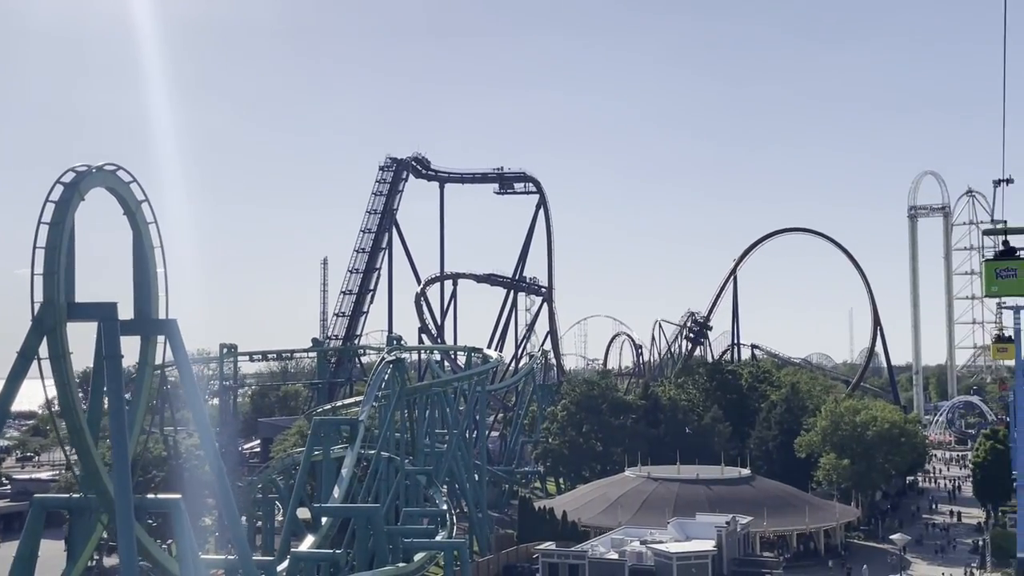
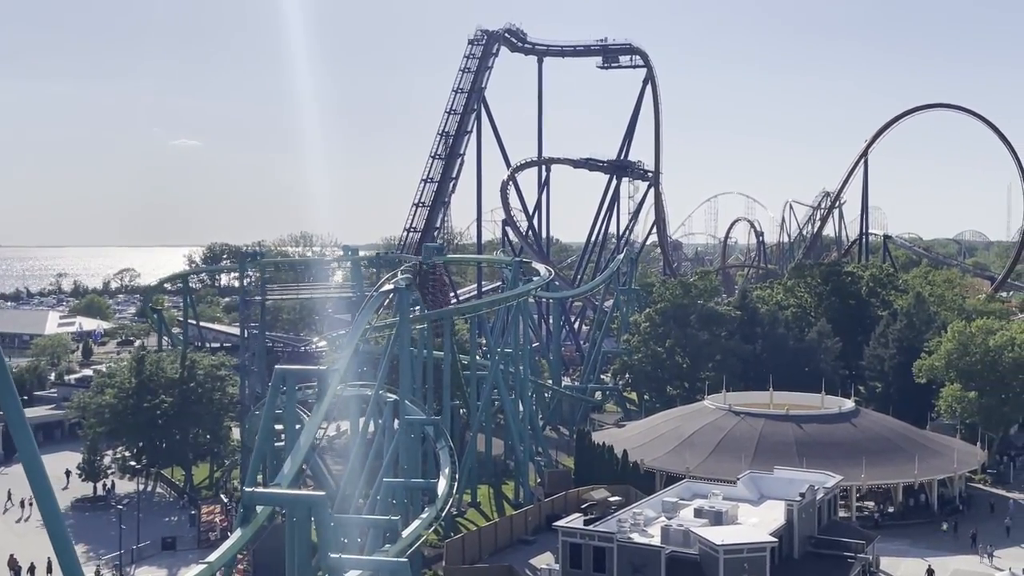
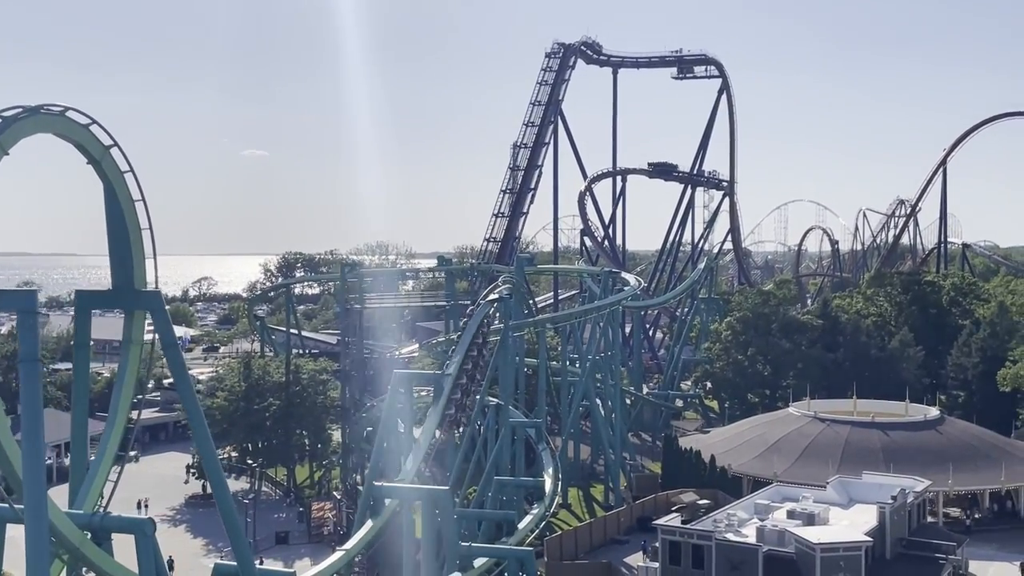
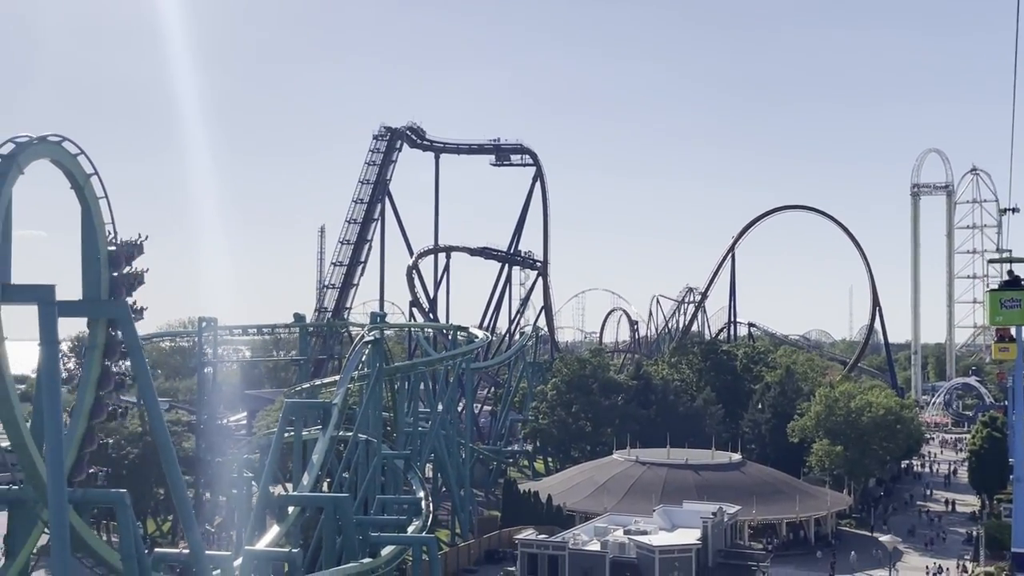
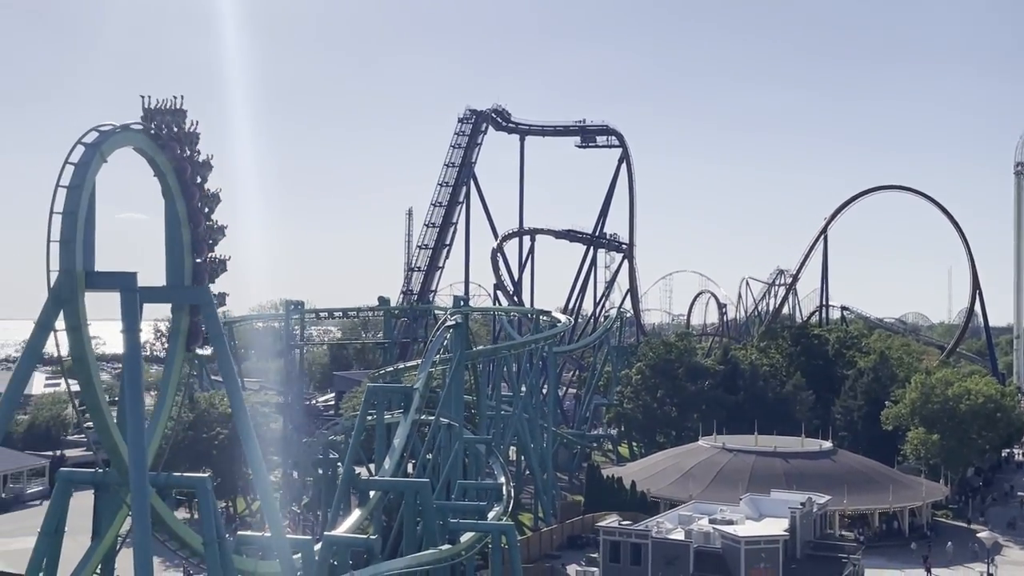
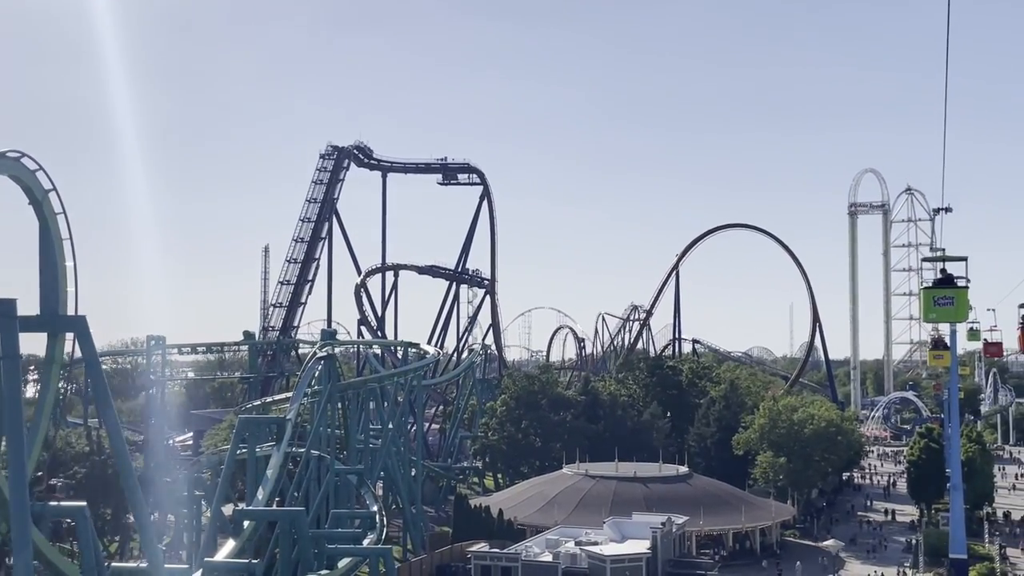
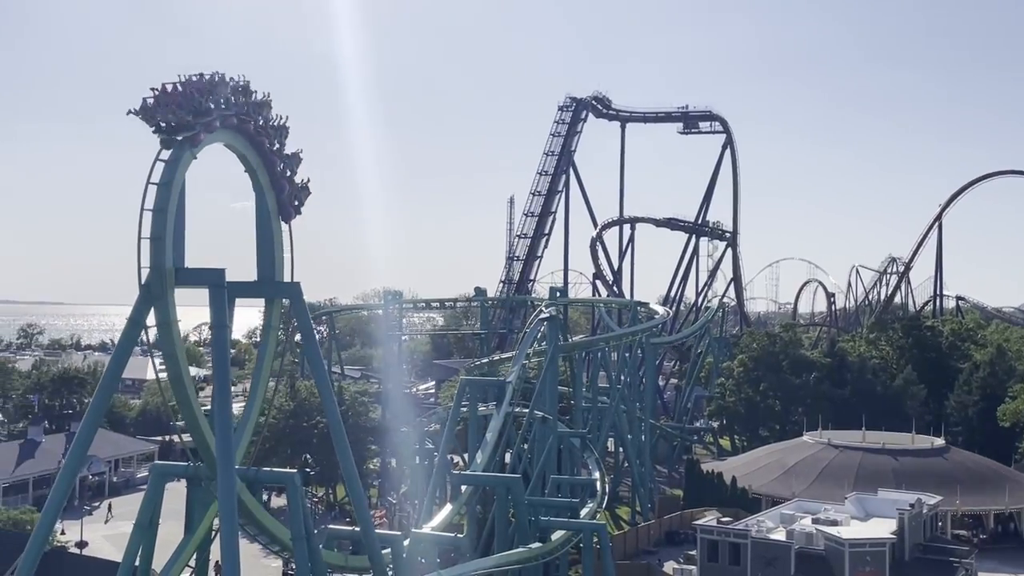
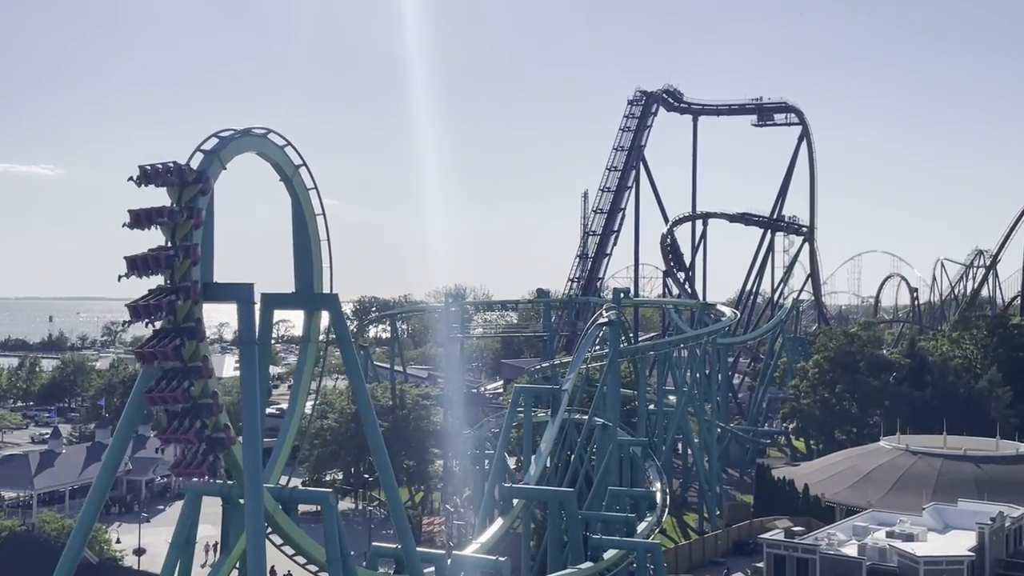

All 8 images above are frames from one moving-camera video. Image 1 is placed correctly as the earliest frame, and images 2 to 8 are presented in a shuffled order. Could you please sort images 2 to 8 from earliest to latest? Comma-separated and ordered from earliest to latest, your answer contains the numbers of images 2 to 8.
6, 4, 5, 7, 8, 3, 2
